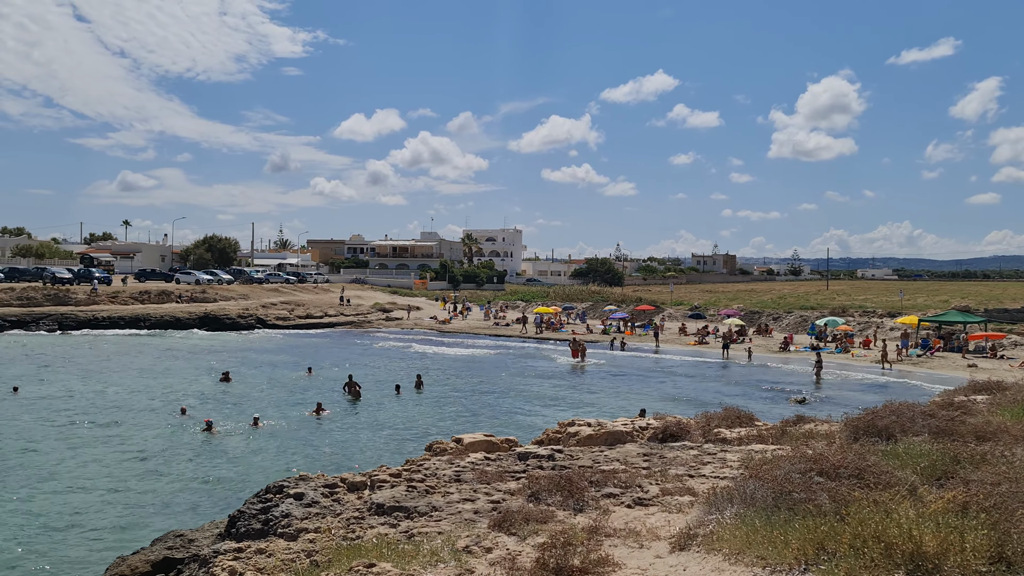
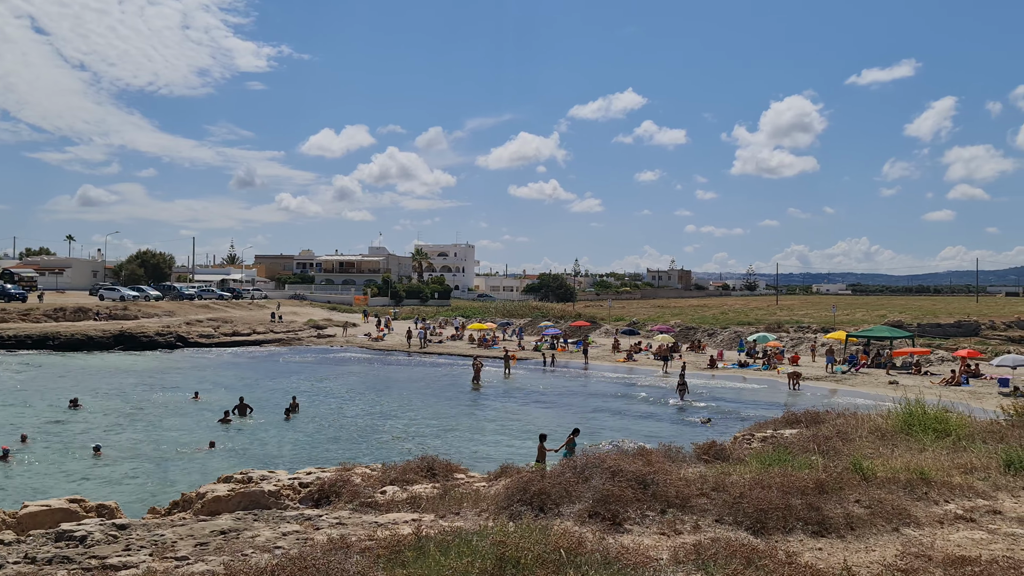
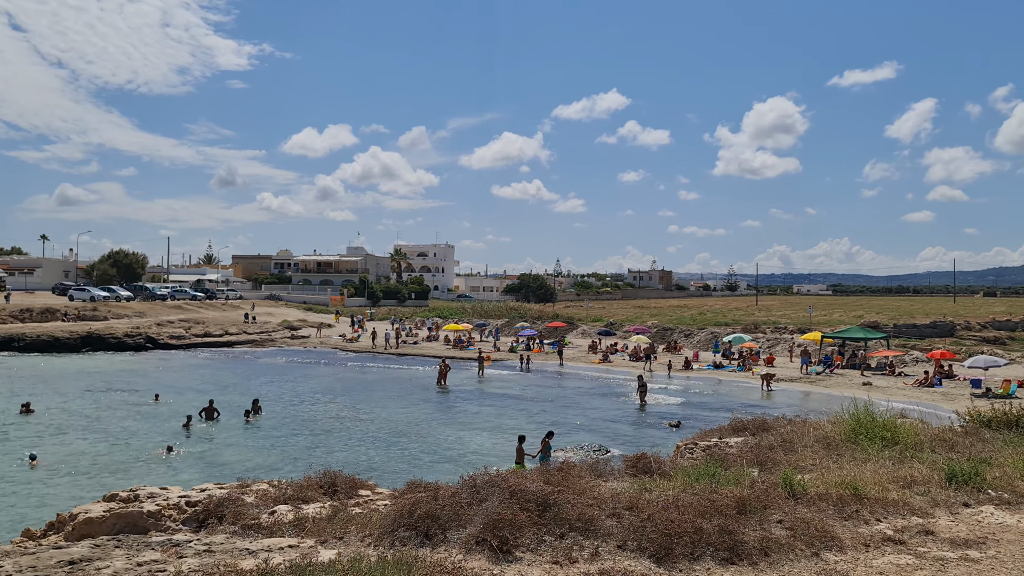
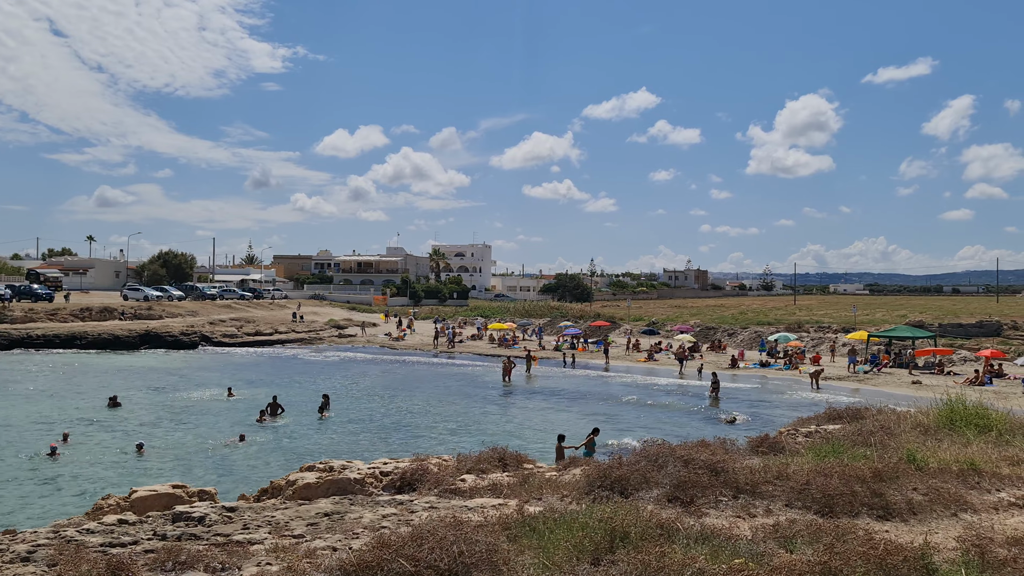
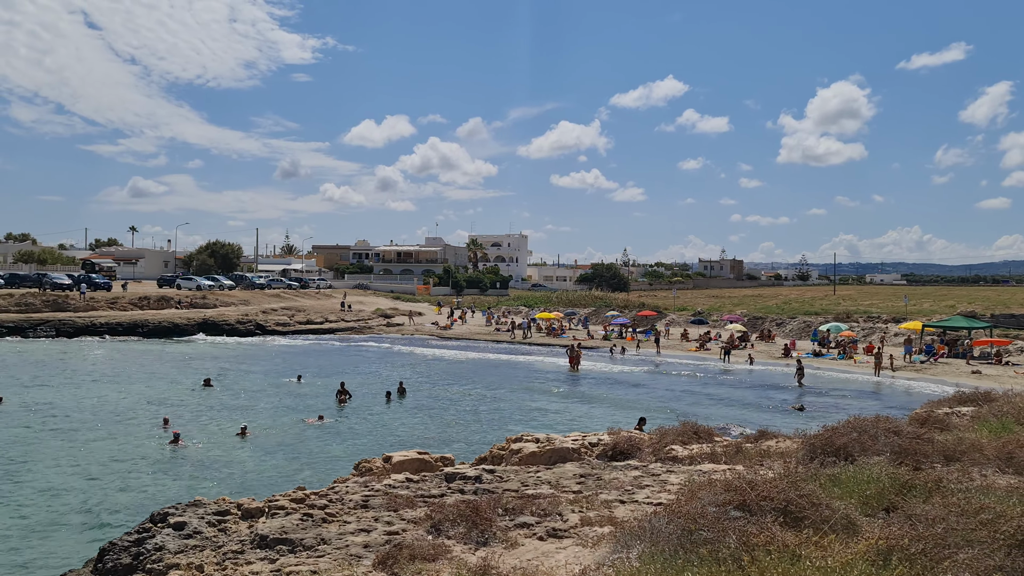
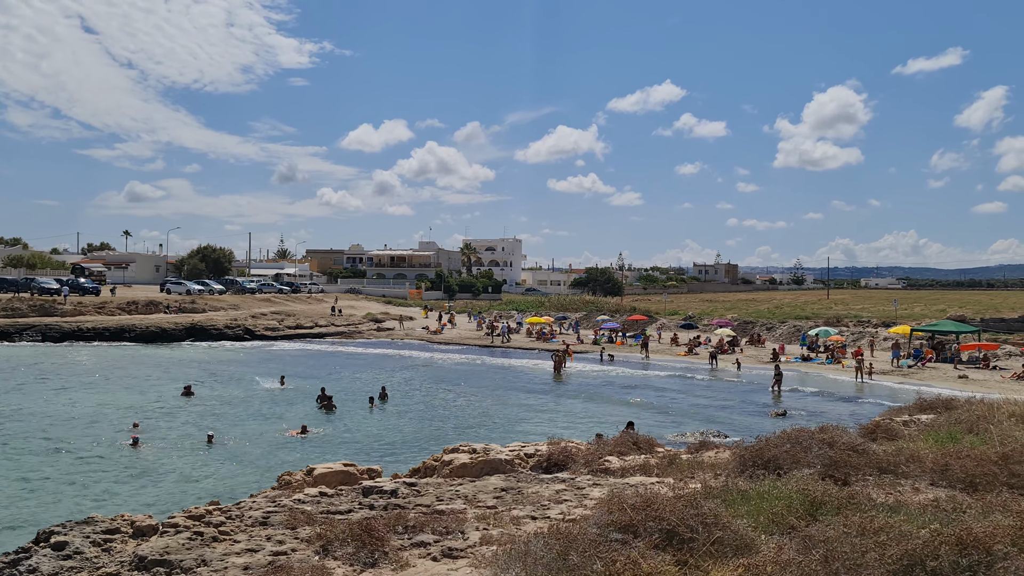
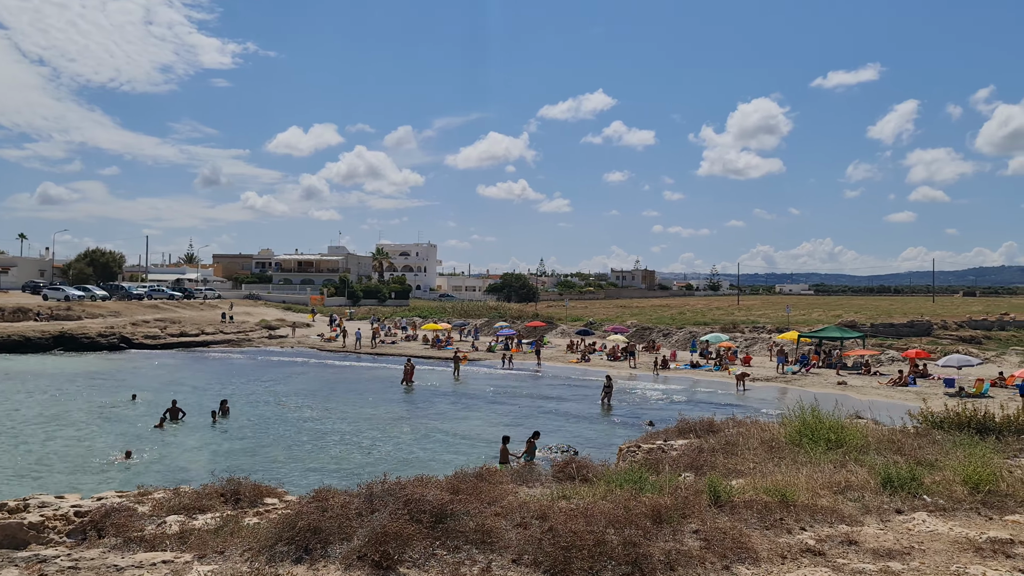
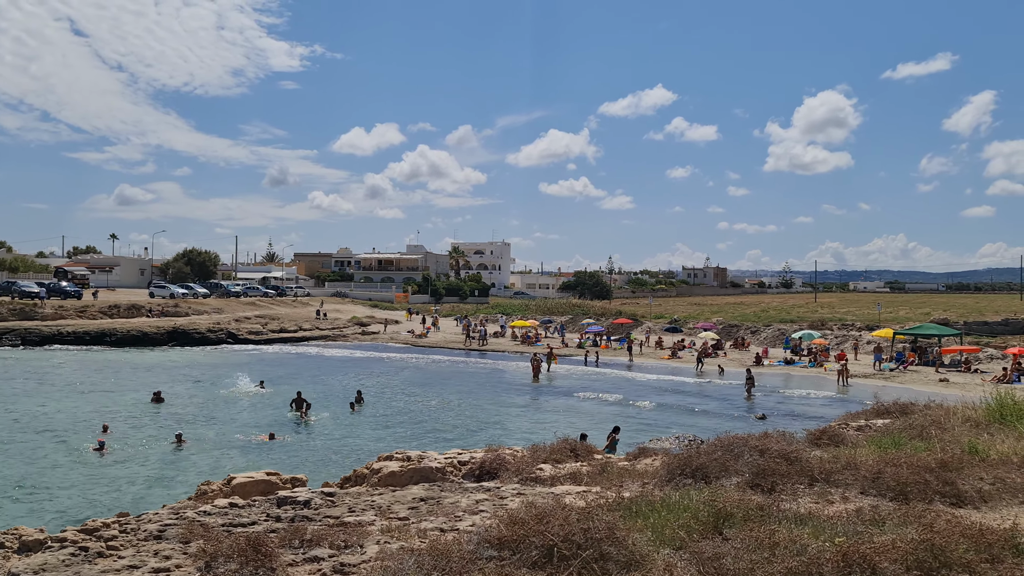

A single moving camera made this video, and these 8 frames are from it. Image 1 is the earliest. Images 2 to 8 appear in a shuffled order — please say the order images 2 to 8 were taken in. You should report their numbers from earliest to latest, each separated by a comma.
5, 6, 8, 4, 2, 3, 7
